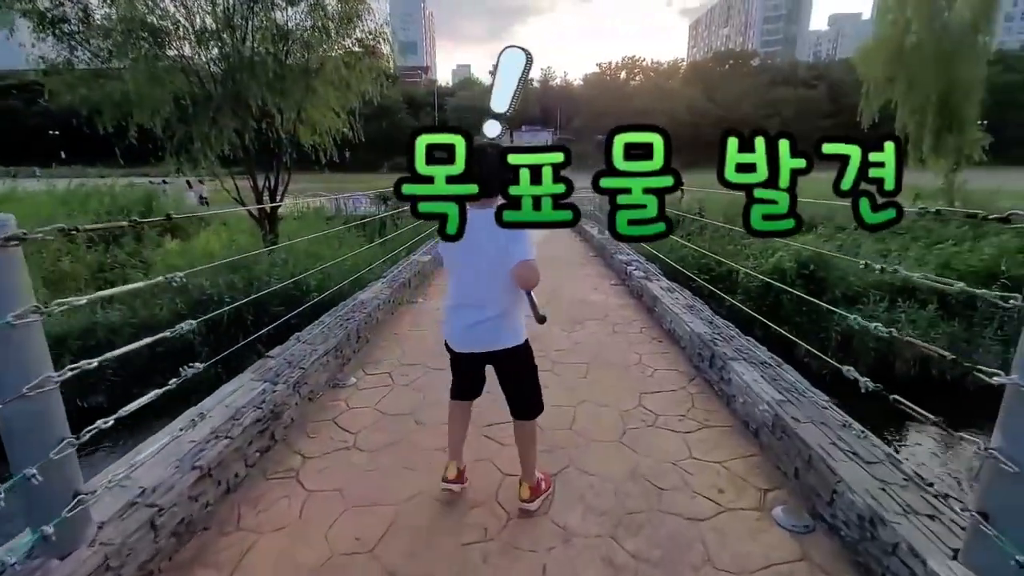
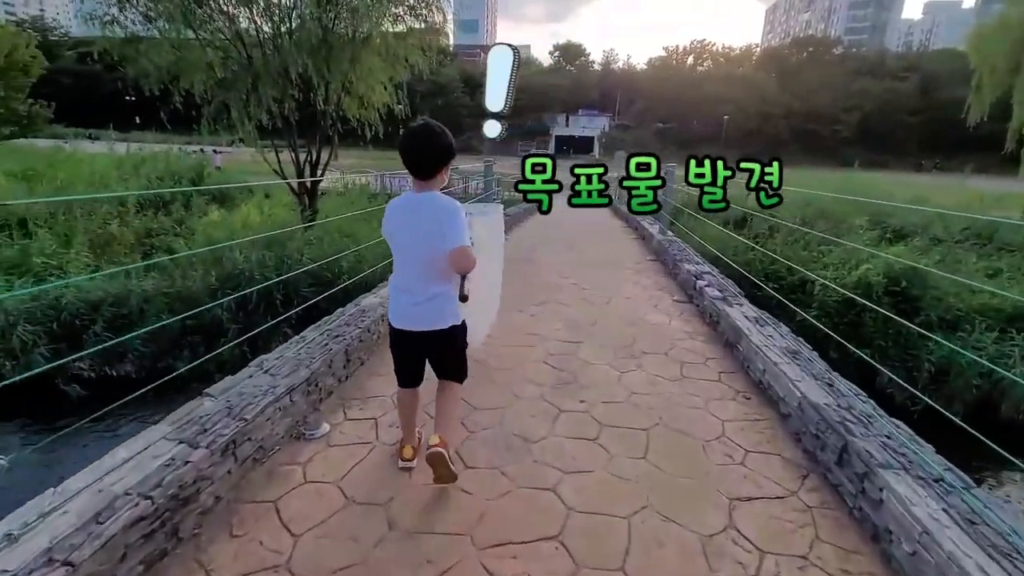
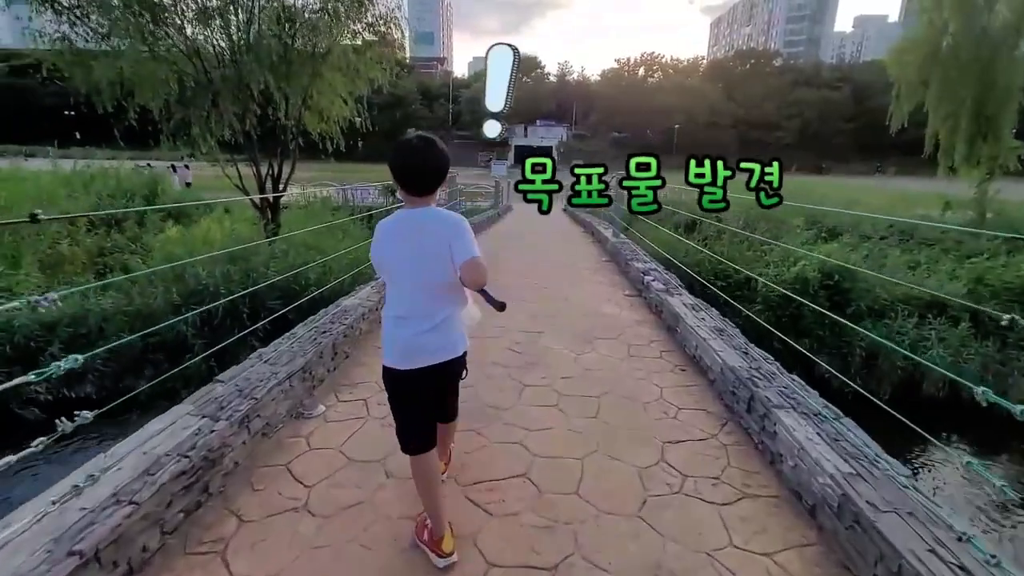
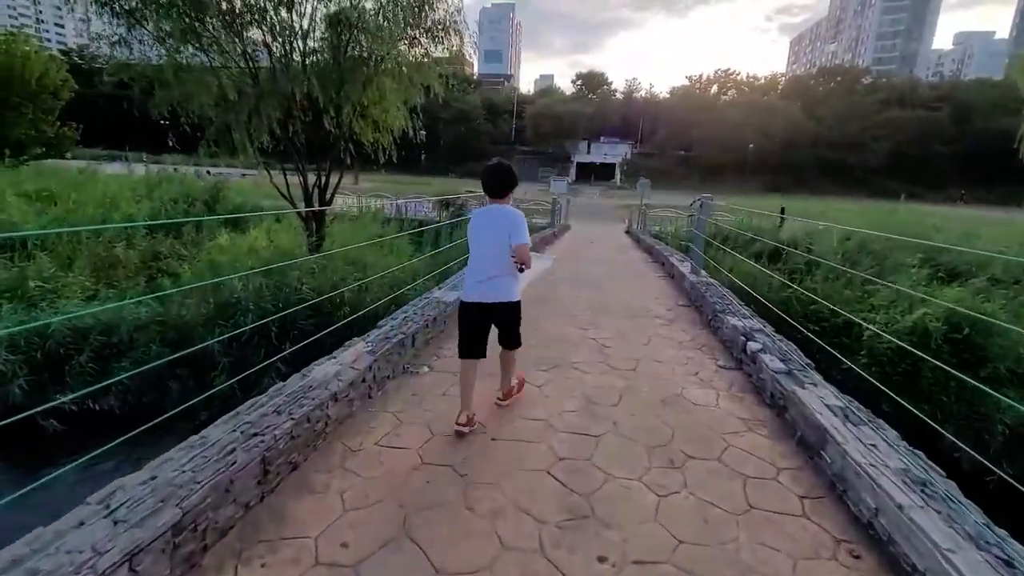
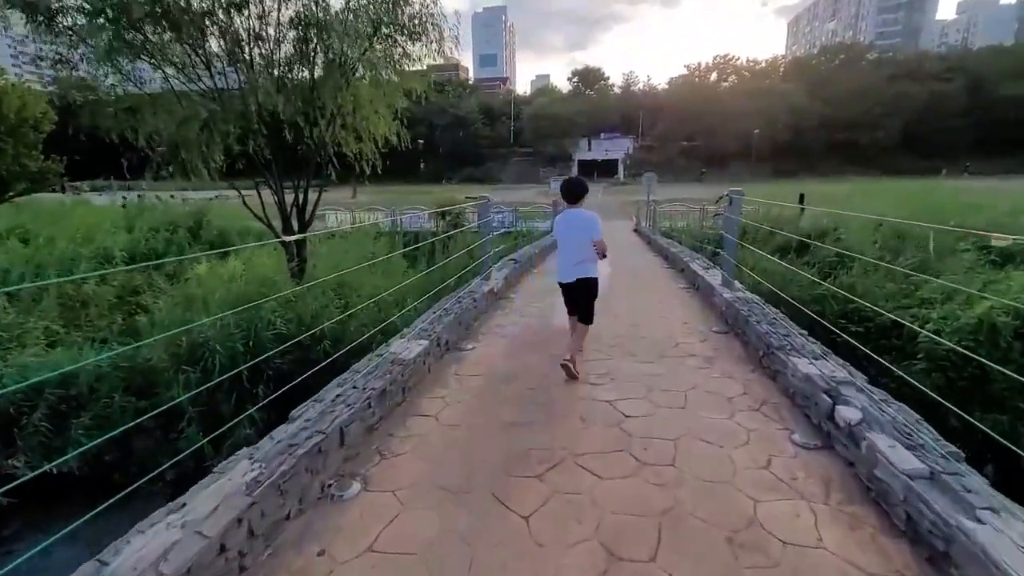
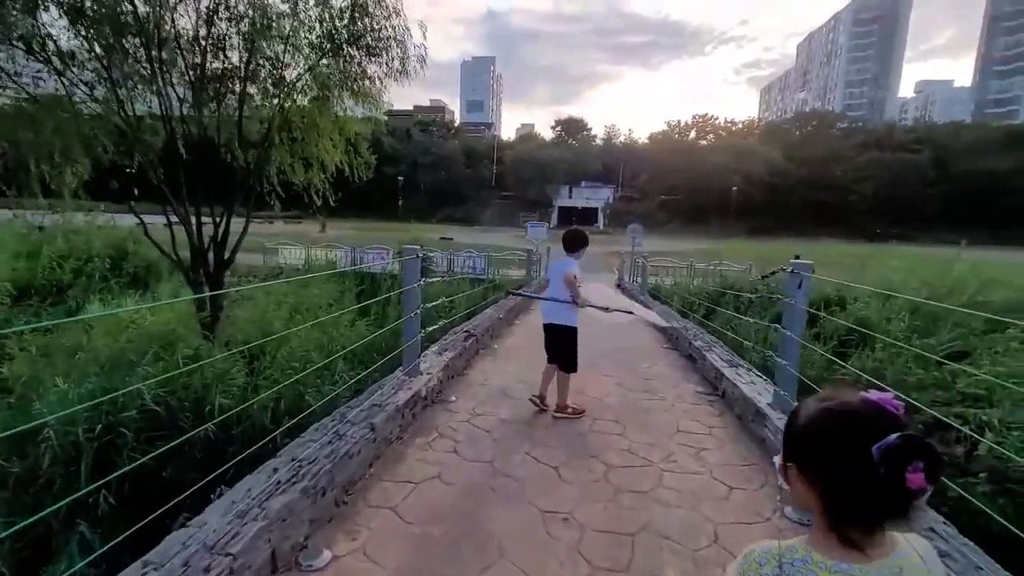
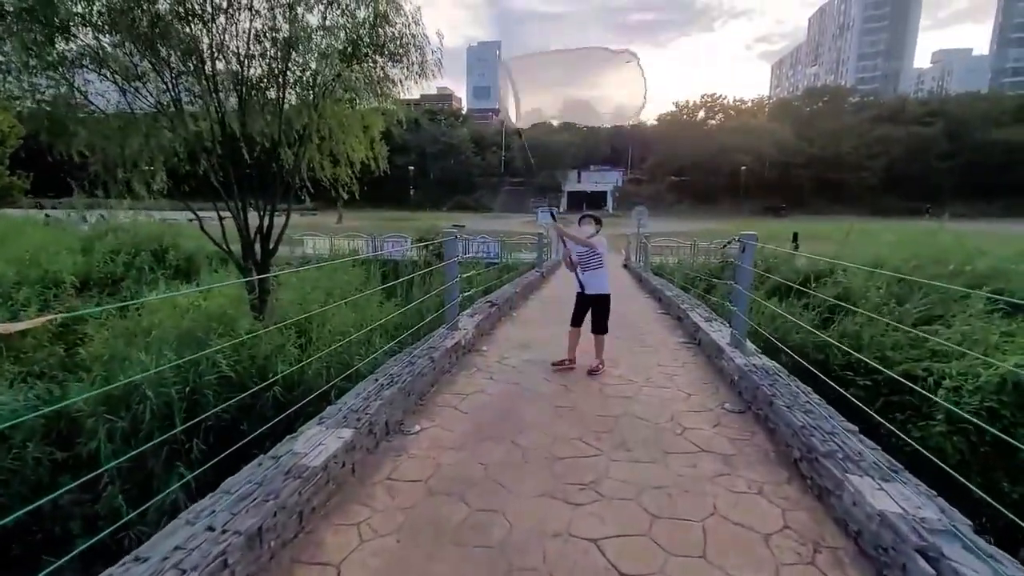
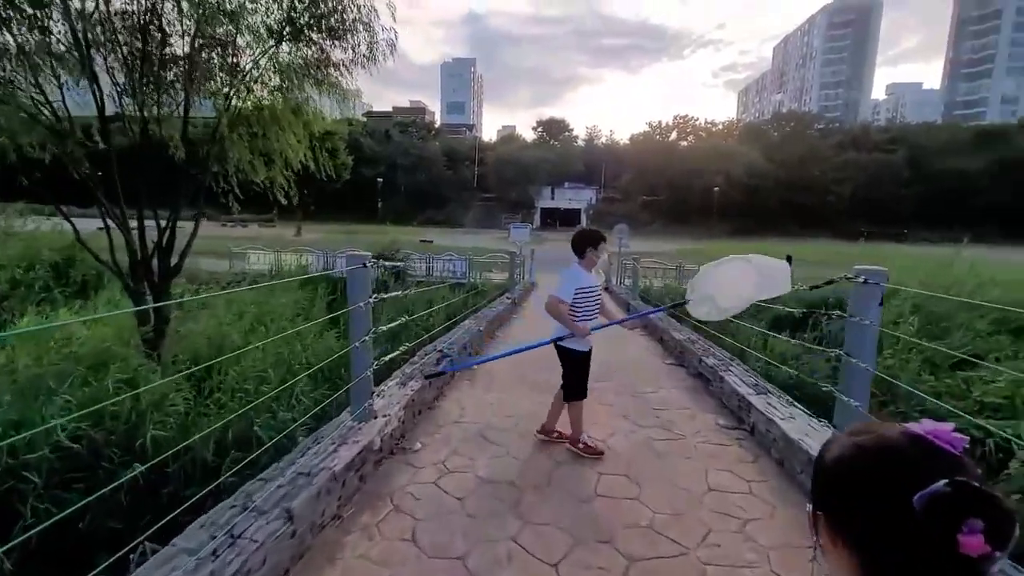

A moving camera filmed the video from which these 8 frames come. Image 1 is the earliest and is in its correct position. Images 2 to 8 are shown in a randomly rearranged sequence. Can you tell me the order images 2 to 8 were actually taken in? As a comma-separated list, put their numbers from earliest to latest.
3, 2, 4, 5, 7, 6, 8
